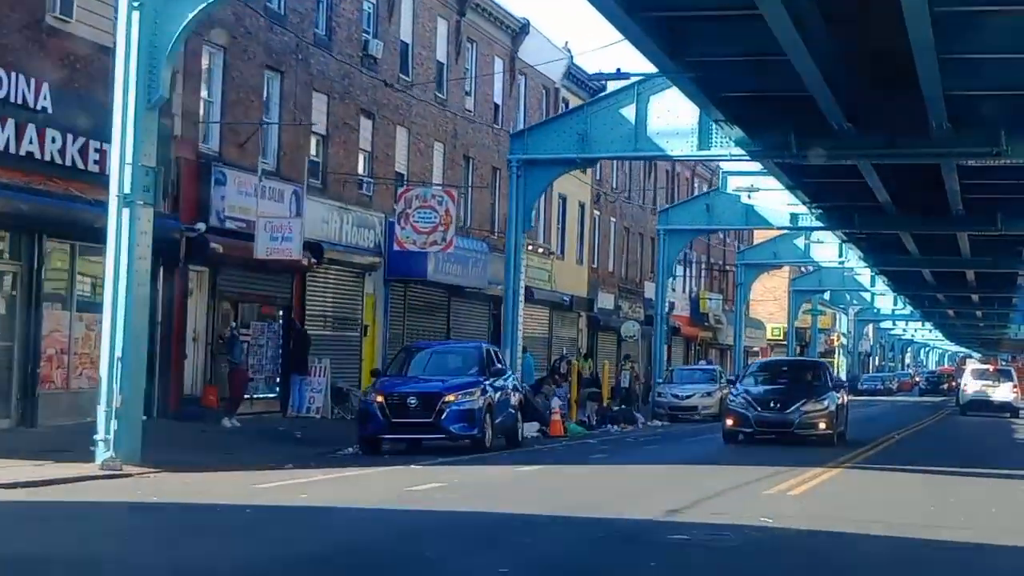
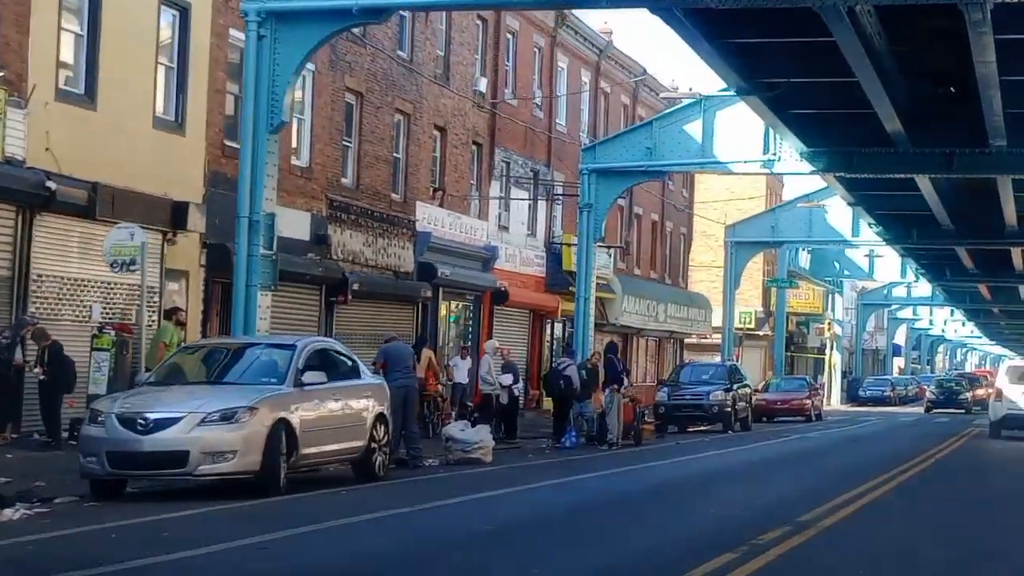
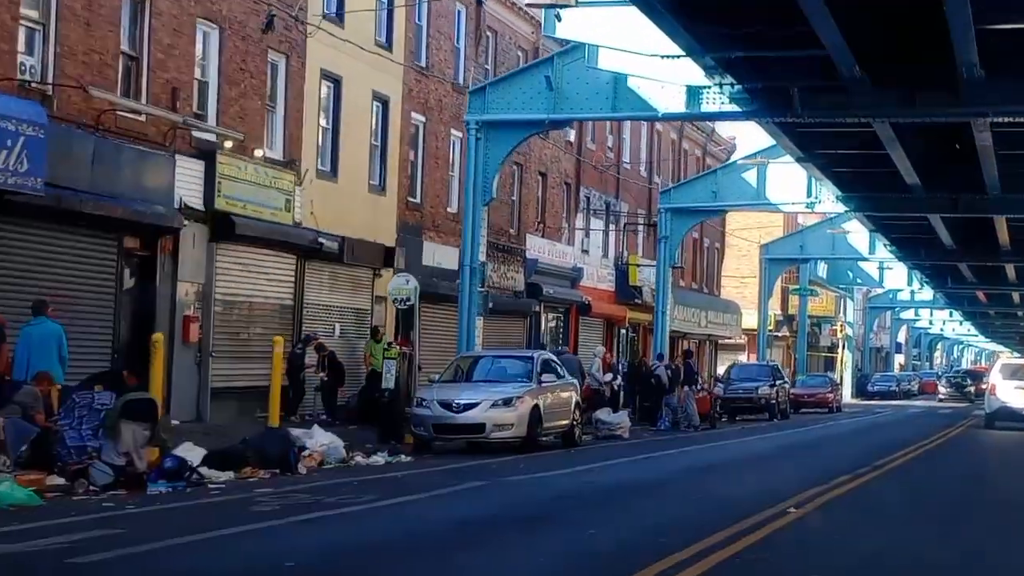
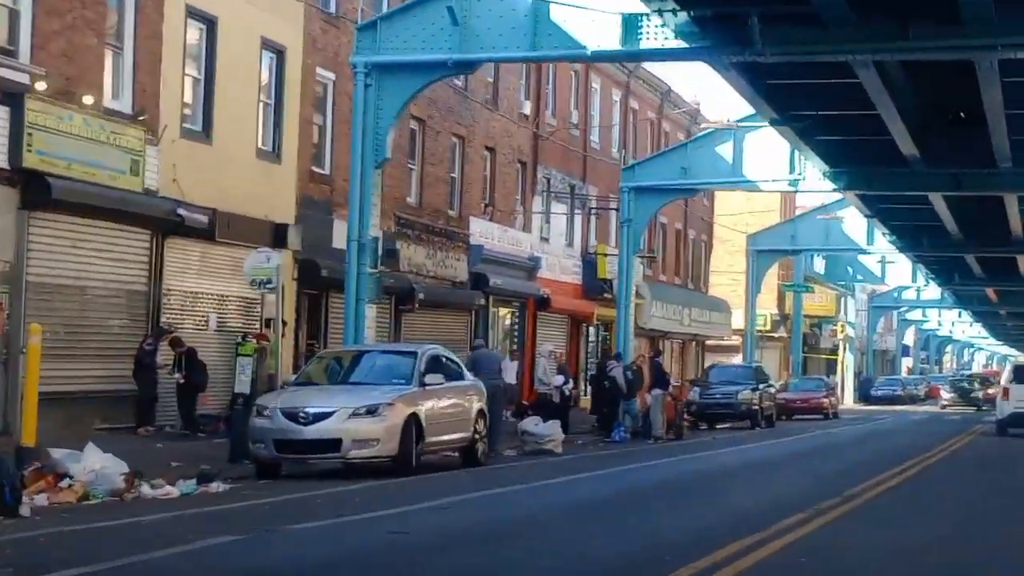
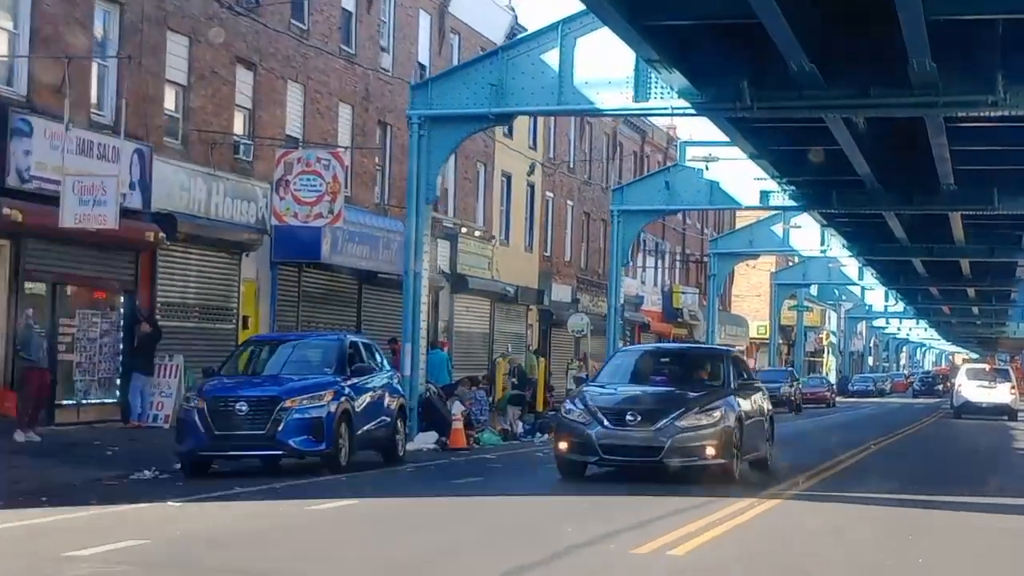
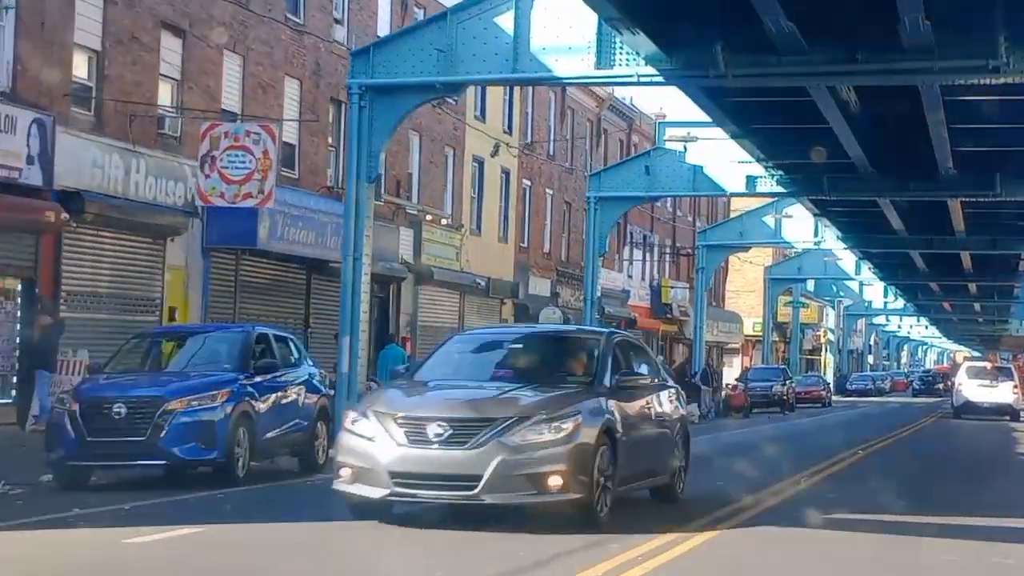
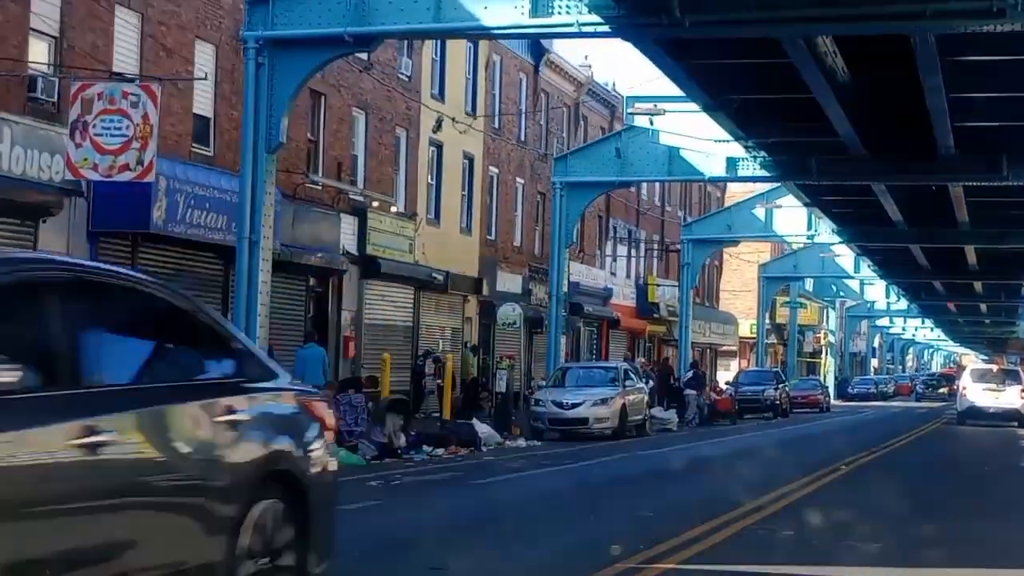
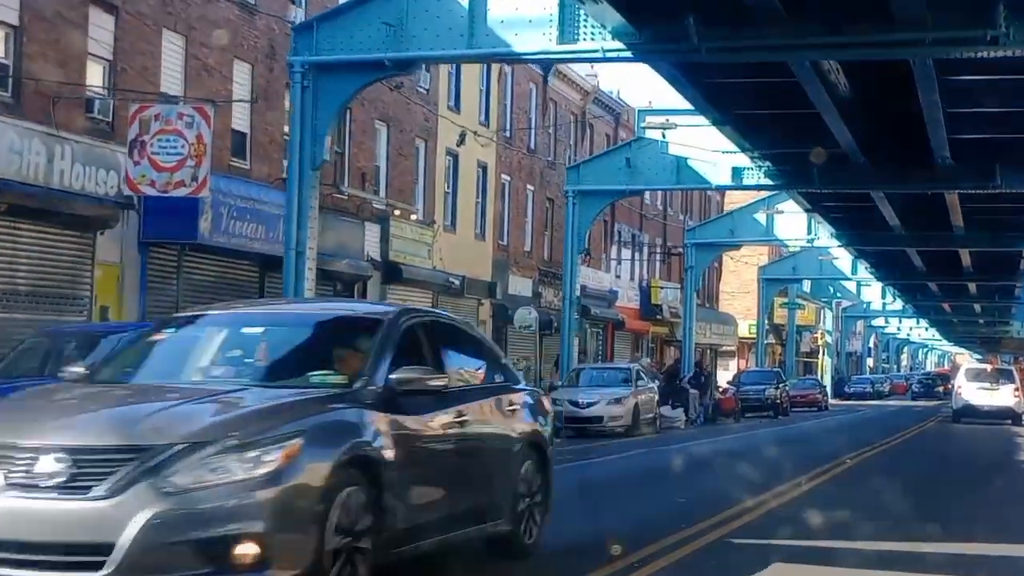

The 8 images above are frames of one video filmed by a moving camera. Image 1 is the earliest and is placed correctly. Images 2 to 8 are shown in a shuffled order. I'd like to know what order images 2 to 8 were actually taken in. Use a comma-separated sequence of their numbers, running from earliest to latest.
5, 6, 8, 7, 3, 4, 2
